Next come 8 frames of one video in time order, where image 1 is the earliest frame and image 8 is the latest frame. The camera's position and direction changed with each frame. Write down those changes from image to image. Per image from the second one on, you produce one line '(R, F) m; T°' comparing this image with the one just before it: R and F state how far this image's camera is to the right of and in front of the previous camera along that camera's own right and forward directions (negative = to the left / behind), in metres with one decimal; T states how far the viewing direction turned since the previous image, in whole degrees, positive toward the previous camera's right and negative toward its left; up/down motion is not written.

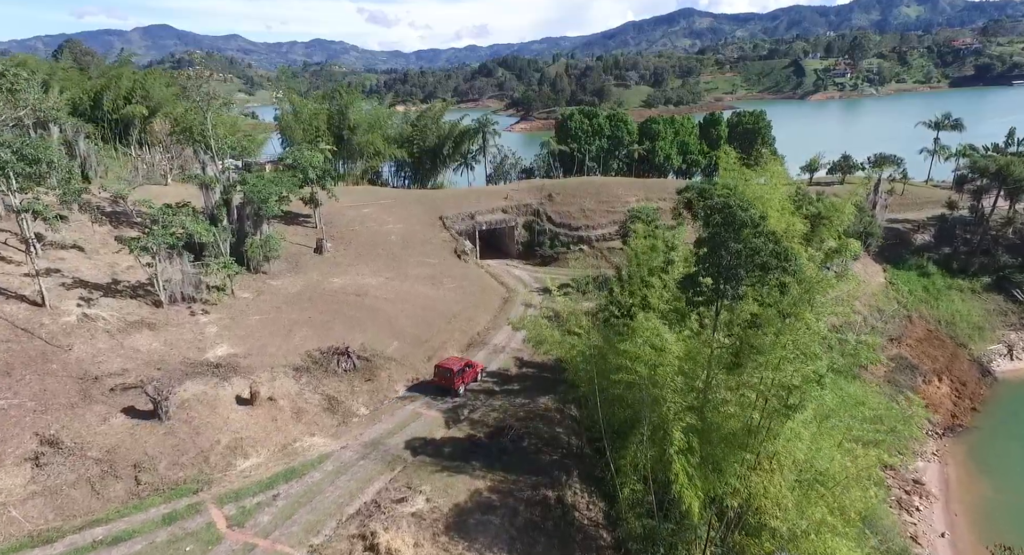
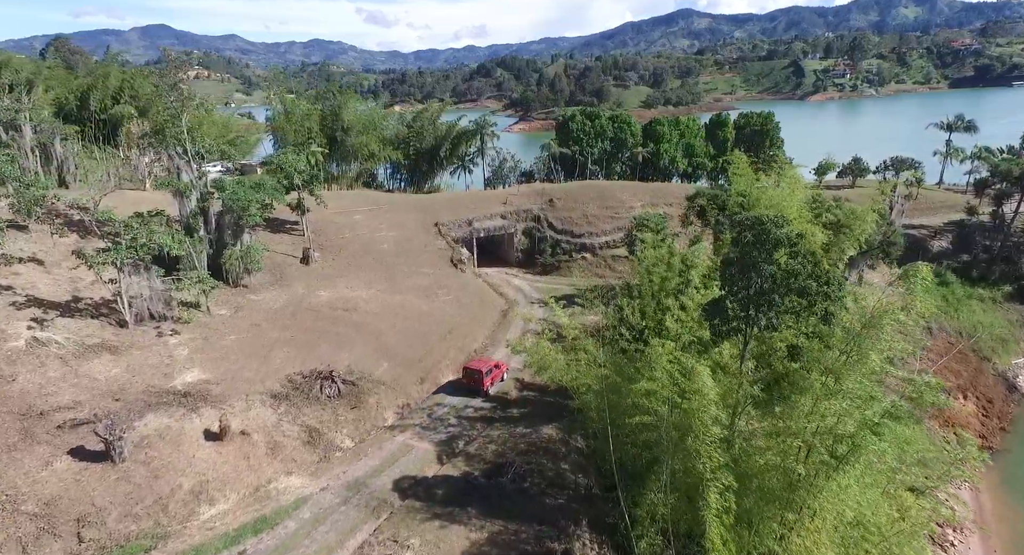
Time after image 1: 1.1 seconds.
(-0.1, +2.5) m; 0°
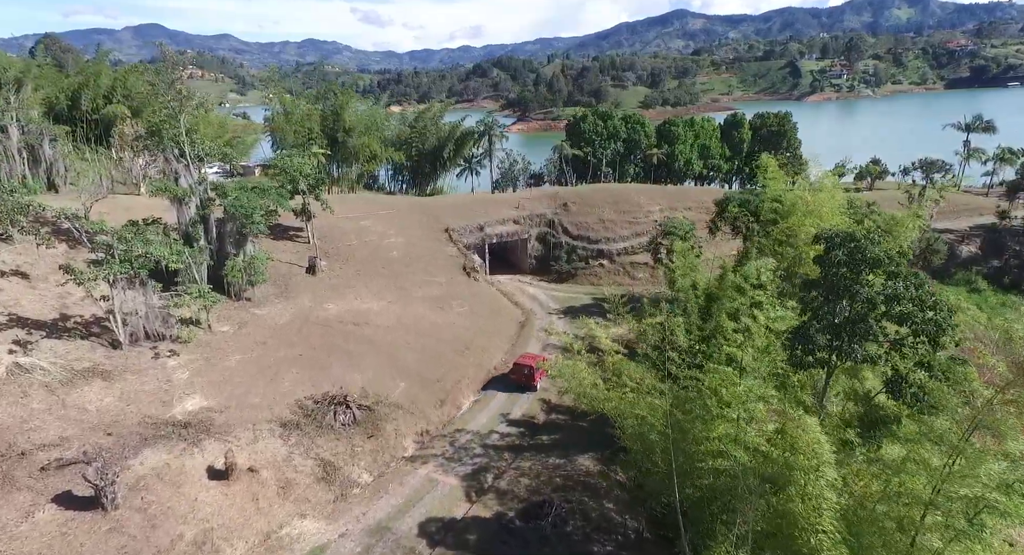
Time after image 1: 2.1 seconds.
(-1.3, +2.3) m; 0°
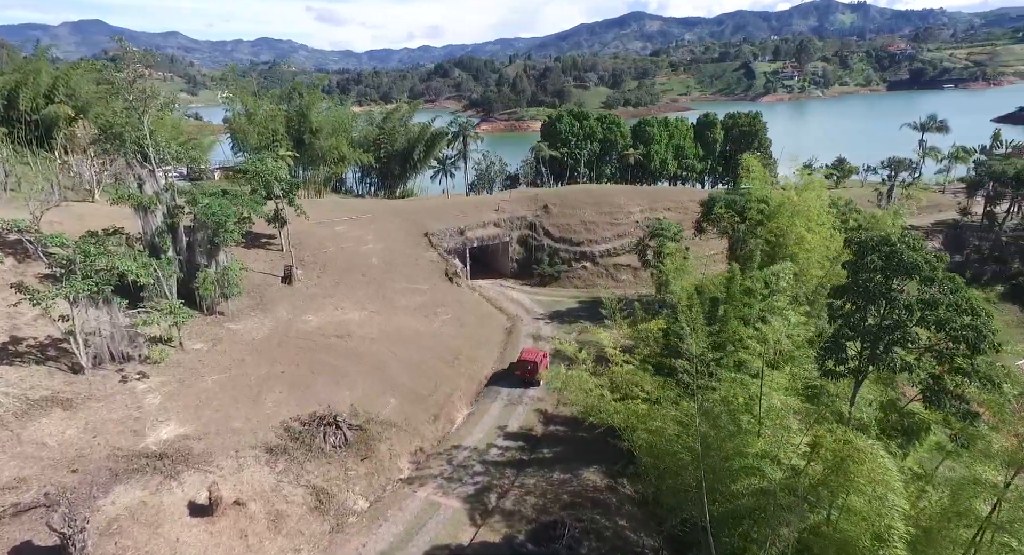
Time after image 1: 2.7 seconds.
(-1.2, +1.4) m; +3°
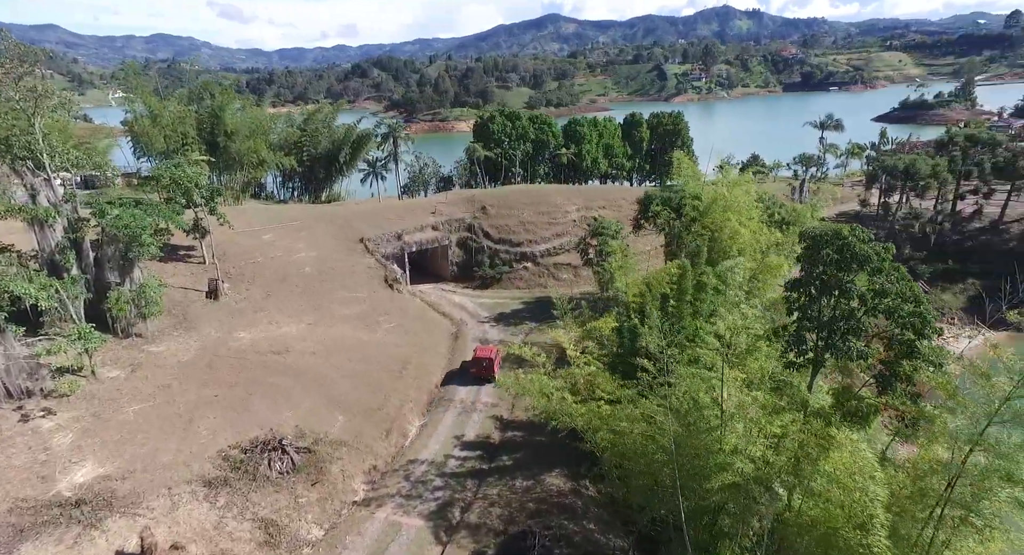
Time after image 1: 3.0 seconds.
(-0.9, +1.0) m; +6°
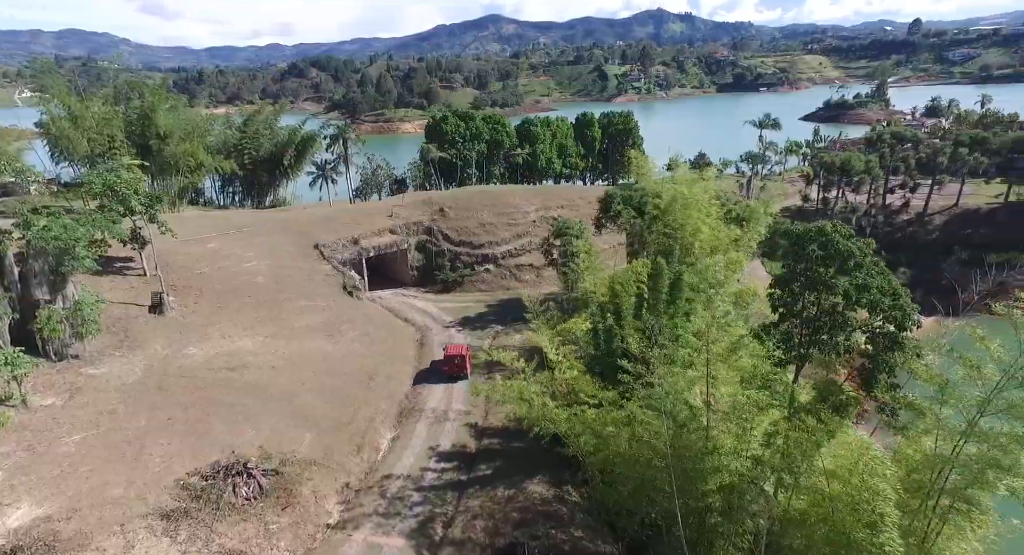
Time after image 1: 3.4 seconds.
(-0.9, +0.8) m; +4°
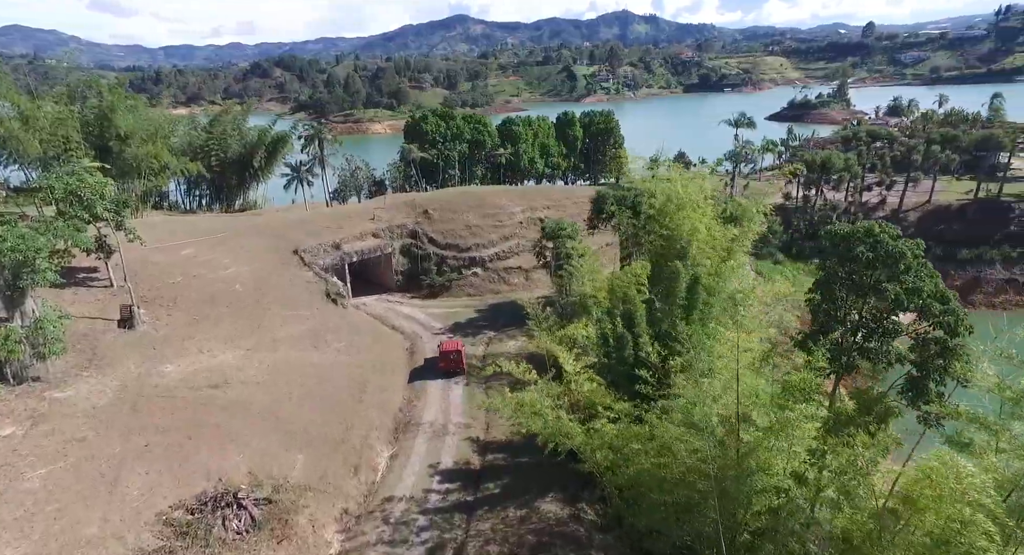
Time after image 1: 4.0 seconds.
(-1.1, +1.5) m; +3°
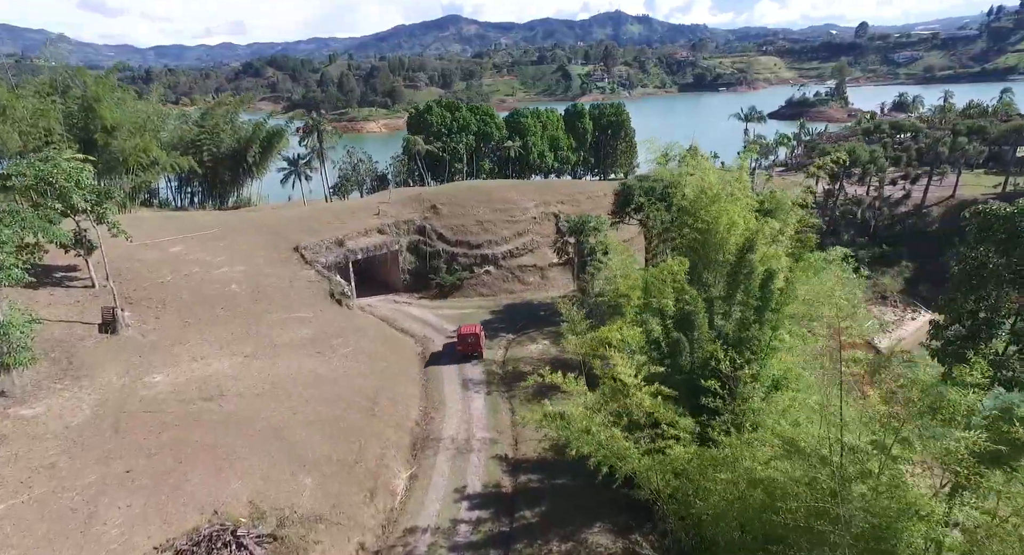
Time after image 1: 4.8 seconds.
(-1.3, +2.9) m; +1°
